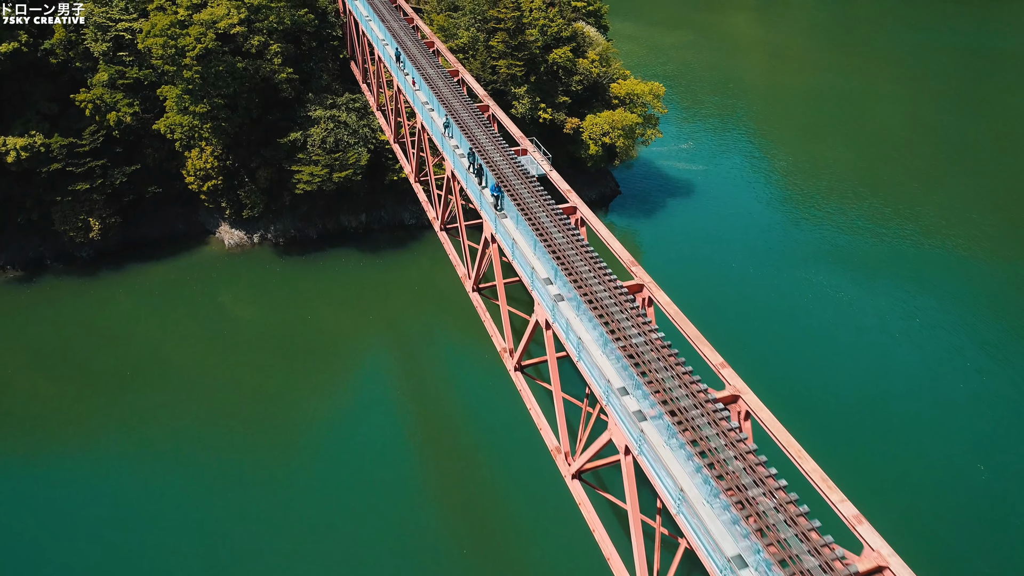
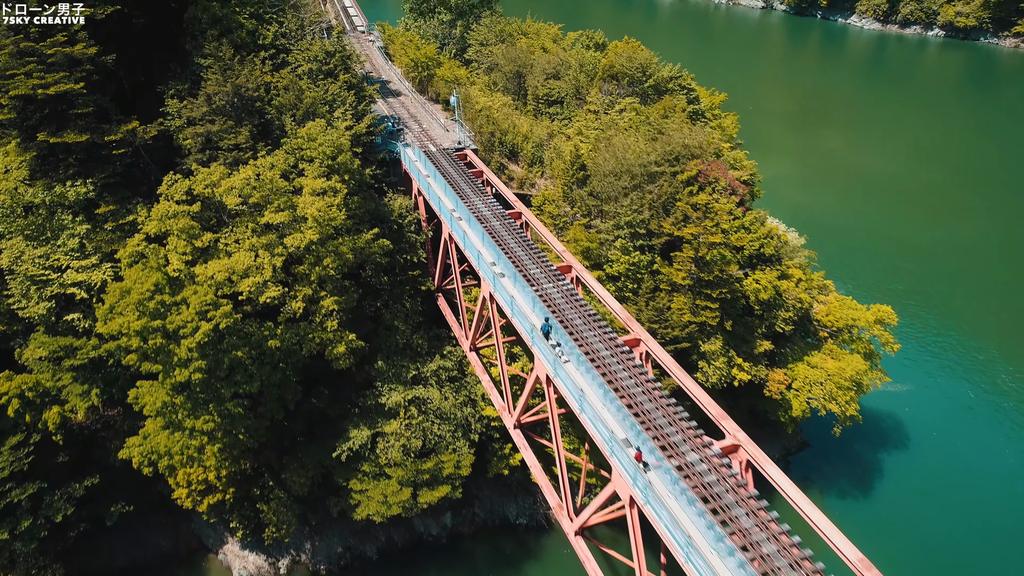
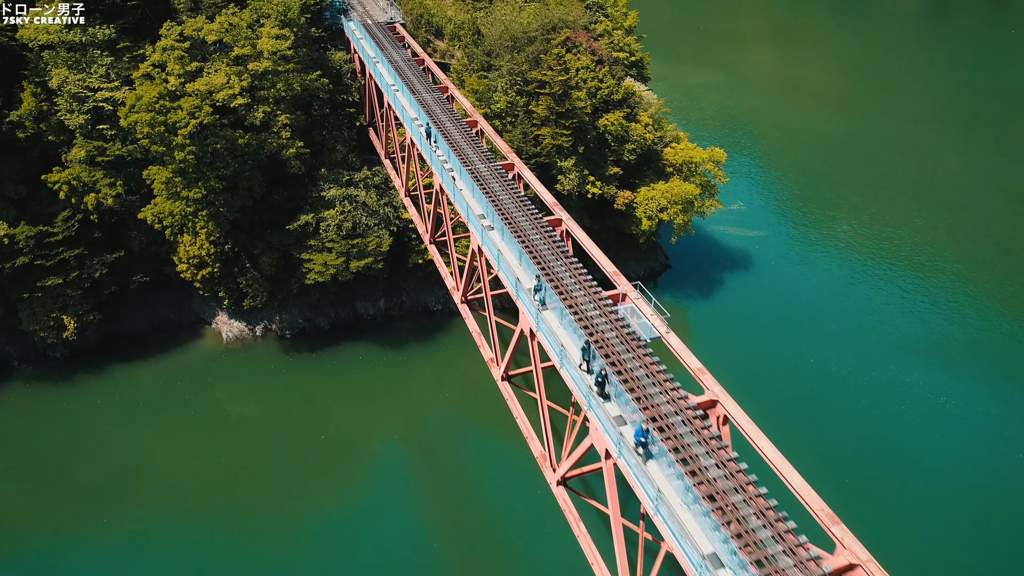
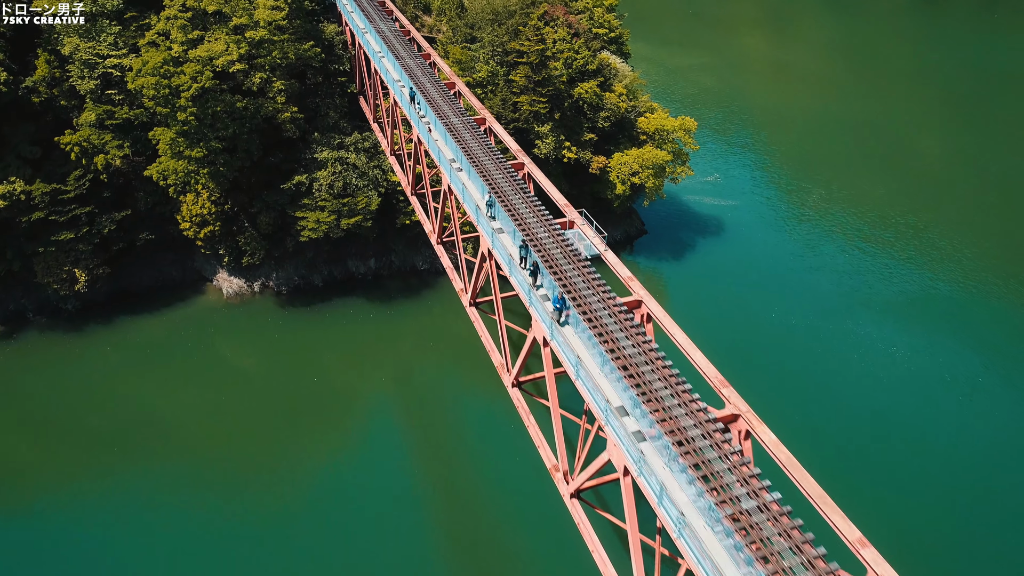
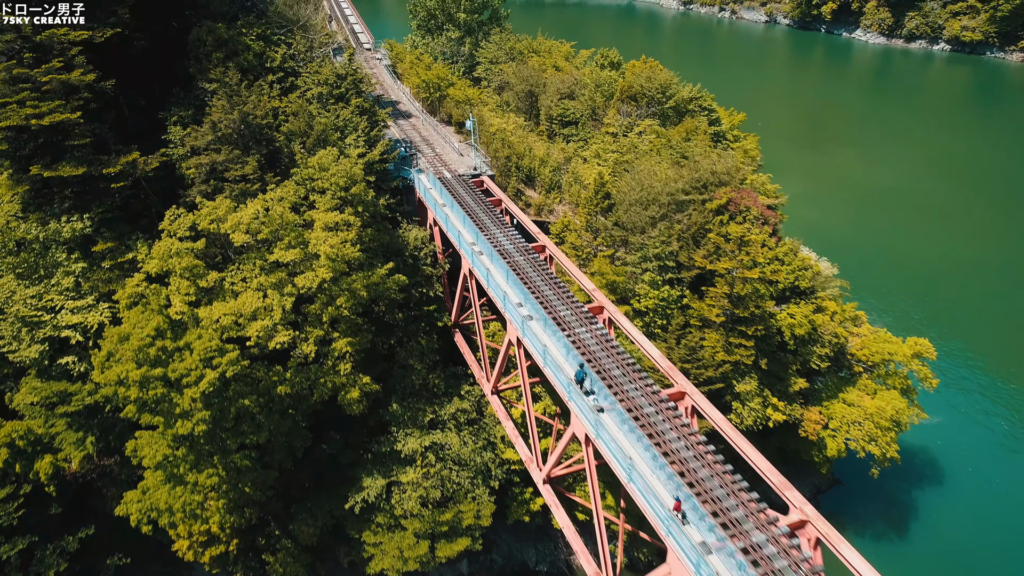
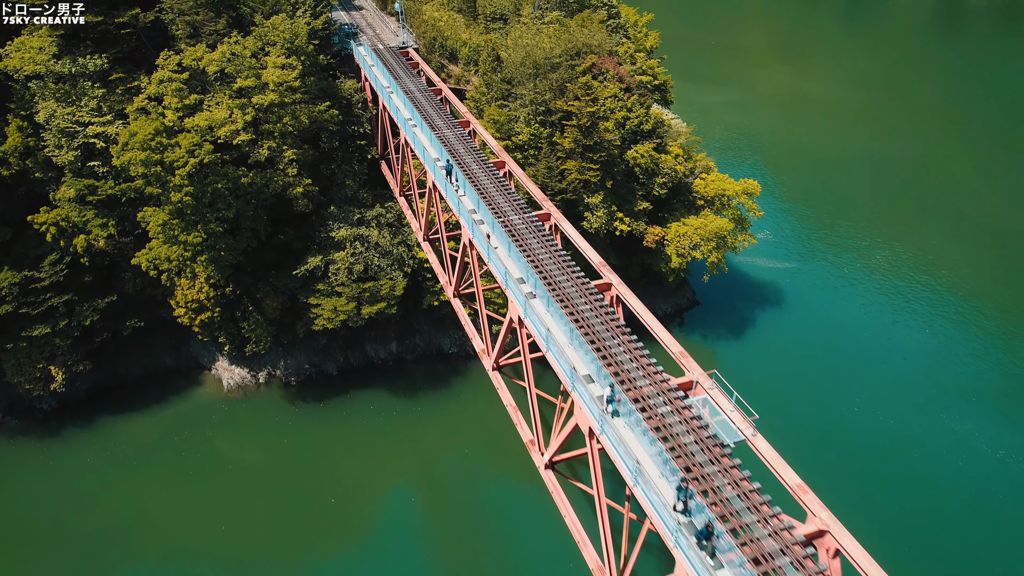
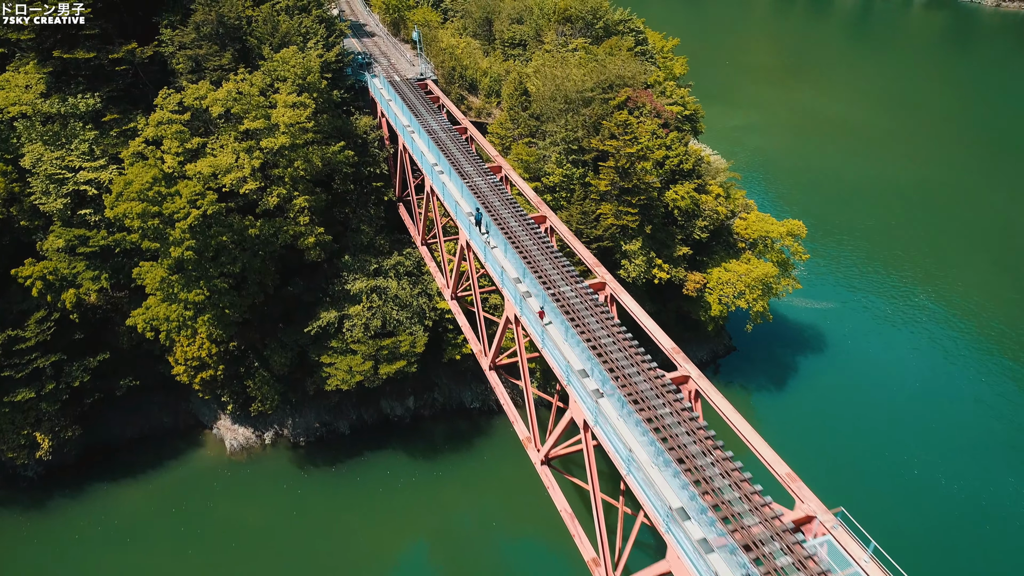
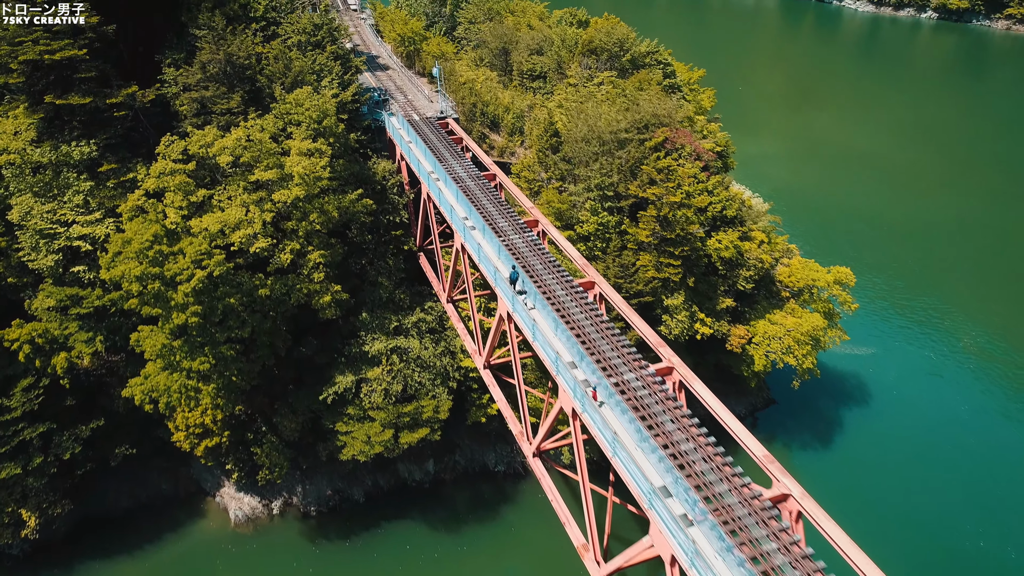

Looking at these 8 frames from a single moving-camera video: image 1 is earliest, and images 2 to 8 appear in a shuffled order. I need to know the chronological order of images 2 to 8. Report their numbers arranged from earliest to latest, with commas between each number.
4, 3, 6, 7, 8, 2, 5
